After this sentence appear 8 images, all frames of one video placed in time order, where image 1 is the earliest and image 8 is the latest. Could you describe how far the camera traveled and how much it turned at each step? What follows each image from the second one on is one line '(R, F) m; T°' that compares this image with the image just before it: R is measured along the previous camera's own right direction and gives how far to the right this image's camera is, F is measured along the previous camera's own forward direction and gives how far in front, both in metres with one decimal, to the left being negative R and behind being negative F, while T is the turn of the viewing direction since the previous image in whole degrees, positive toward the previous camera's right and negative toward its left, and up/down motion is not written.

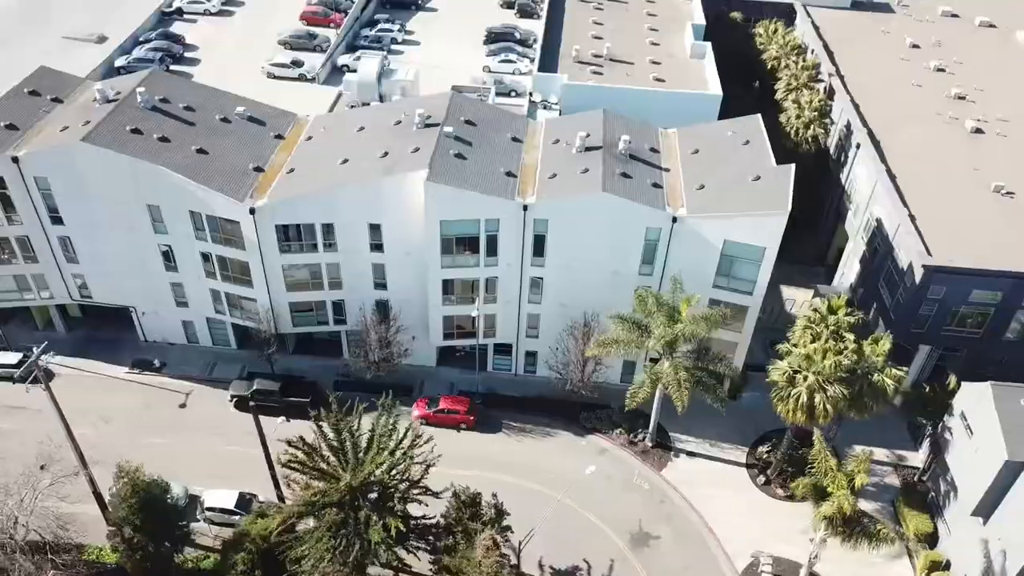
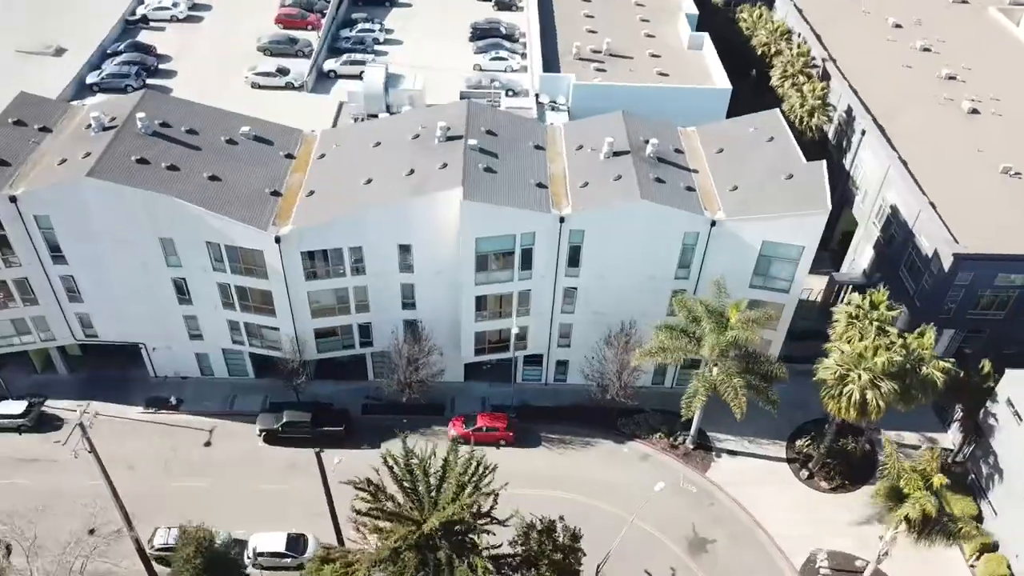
(-4.5, +1.0) m; +4°
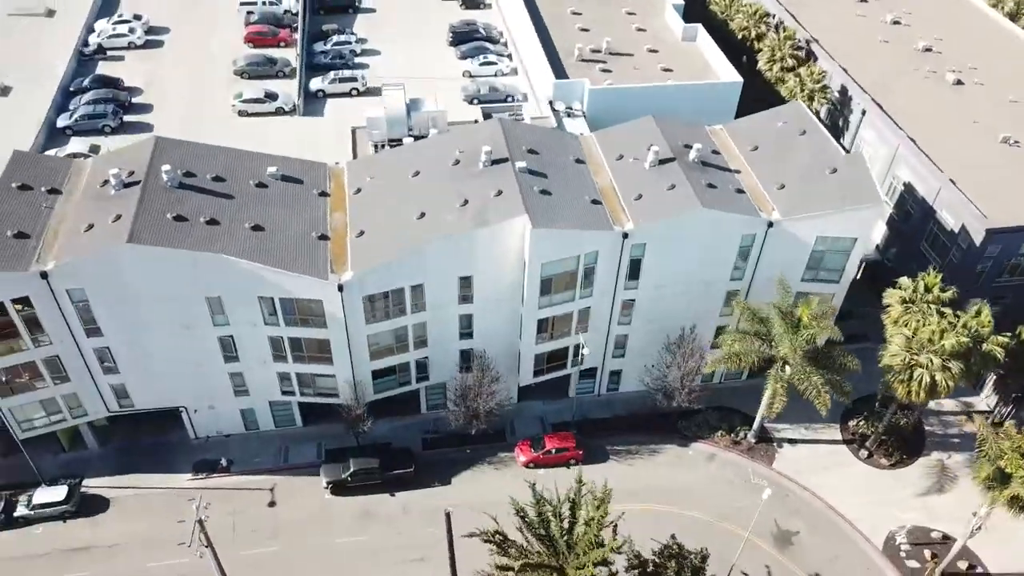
(-6.9, +1.1) m; +6°
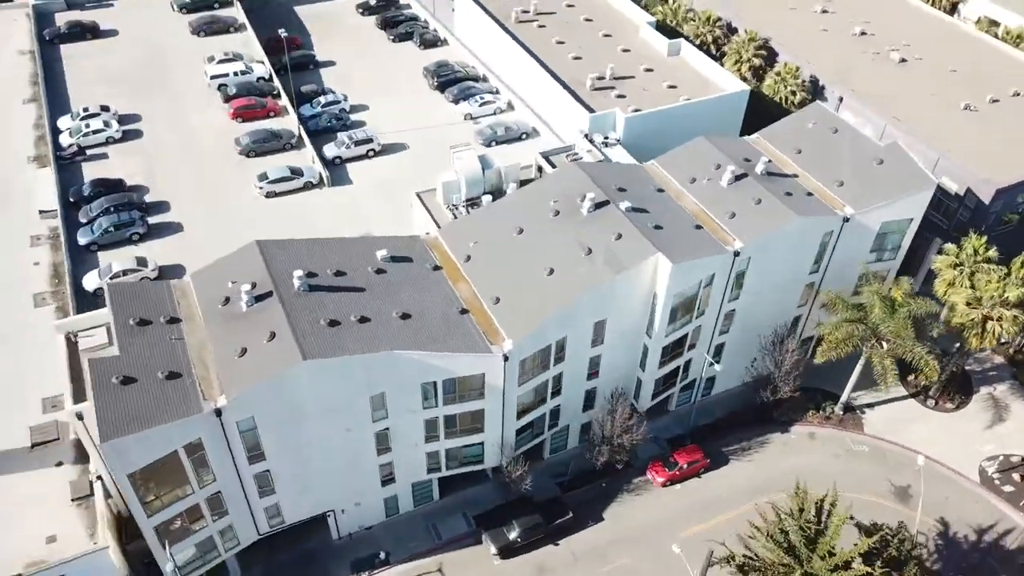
(-13.1, +0.3) m; +12°
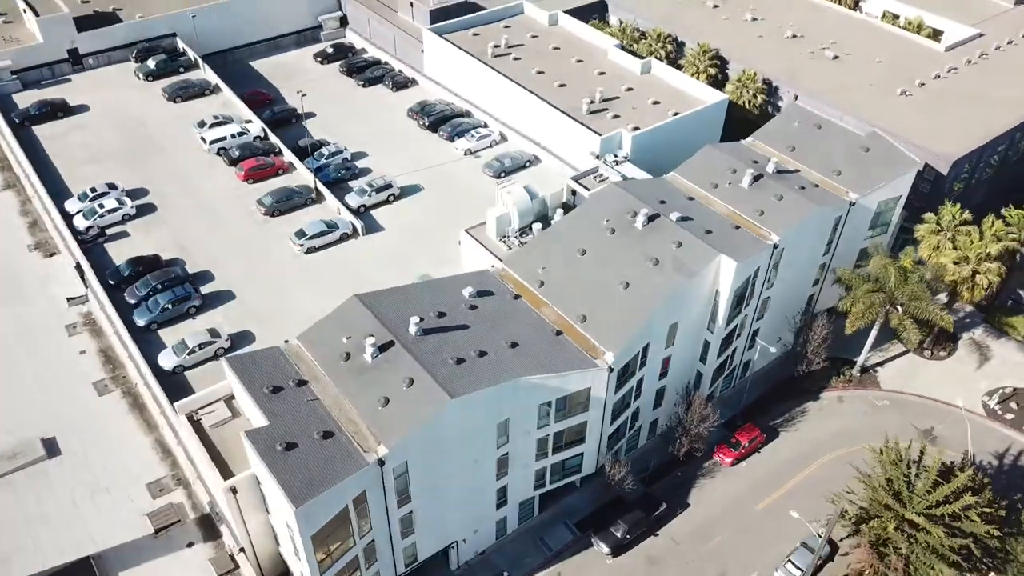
(-9.7, -1.9) m; +9°
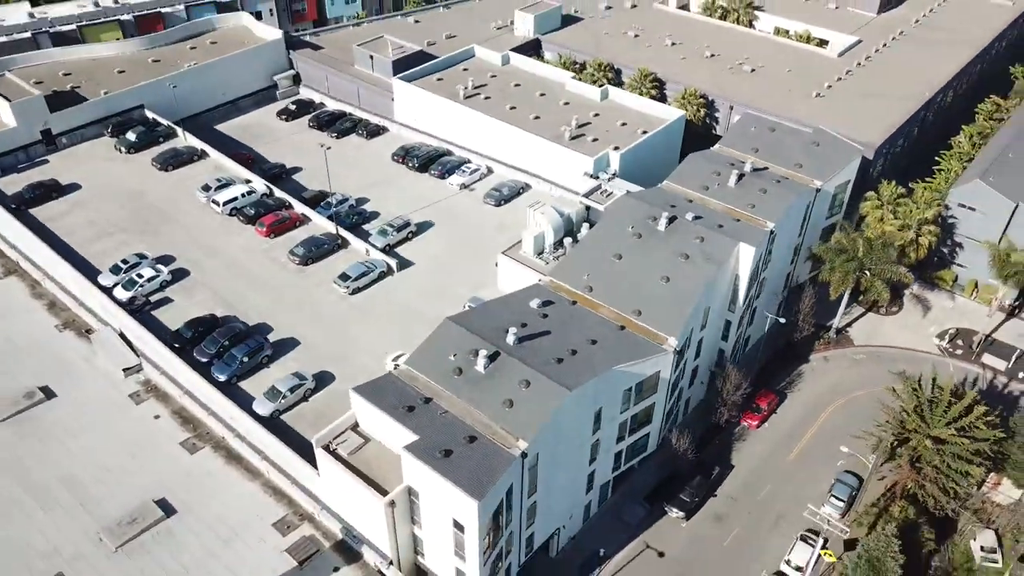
(-10.4, -3.8) m; +10°
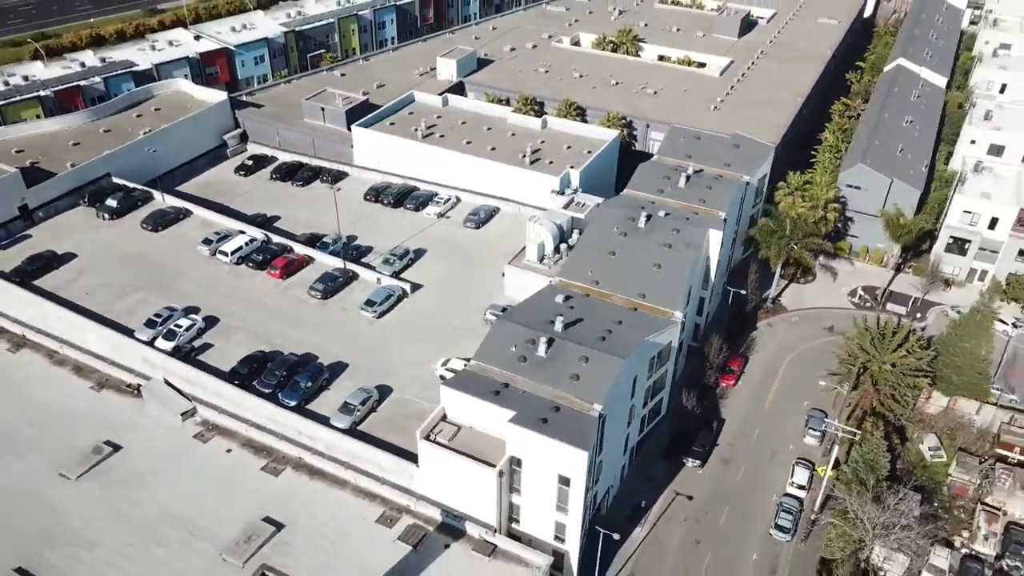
(-11.0, -5.6) m; +11°
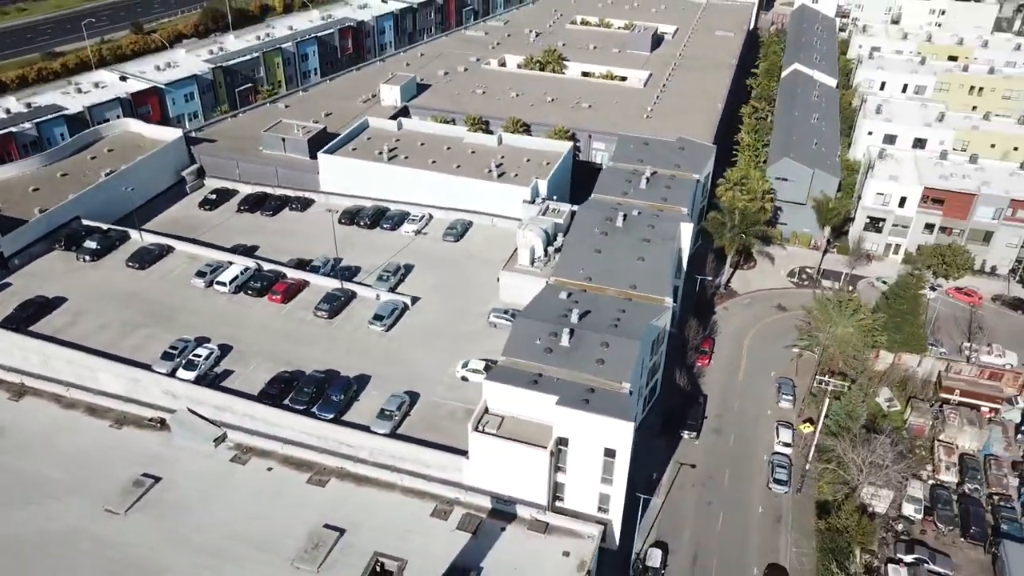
(-8.1, -3.2) m; +8°
